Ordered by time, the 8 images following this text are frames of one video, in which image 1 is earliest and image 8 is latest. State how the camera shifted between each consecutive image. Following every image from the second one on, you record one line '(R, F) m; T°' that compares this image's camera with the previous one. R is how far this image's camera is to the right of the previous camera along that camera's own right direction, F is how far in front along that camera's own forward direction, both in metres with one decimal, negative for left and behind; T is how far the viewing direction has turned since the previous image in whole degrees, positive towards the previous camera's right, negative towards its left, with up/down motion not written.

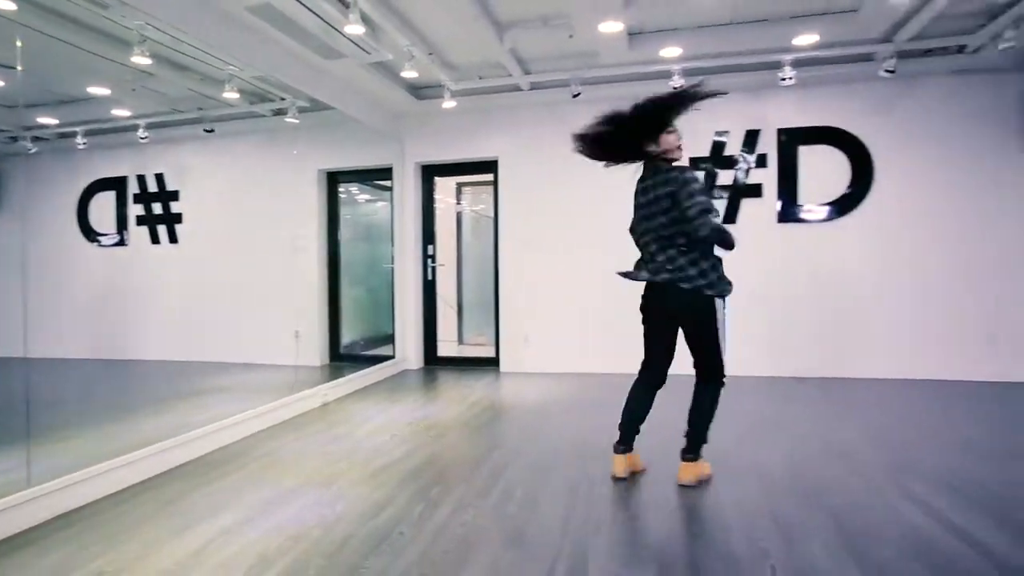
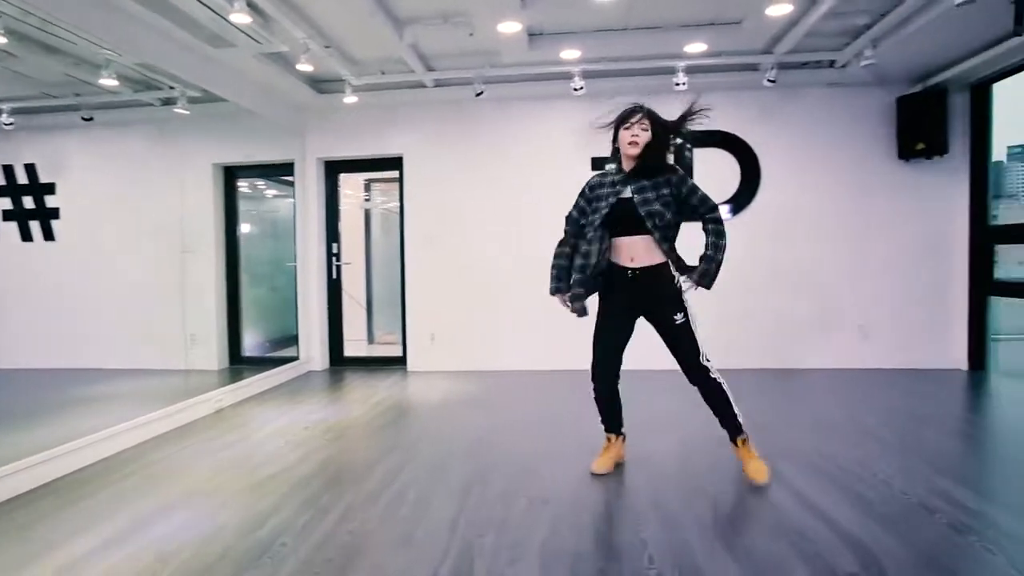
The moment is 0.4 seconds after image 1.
(+0.1, 0.0) m; +7°
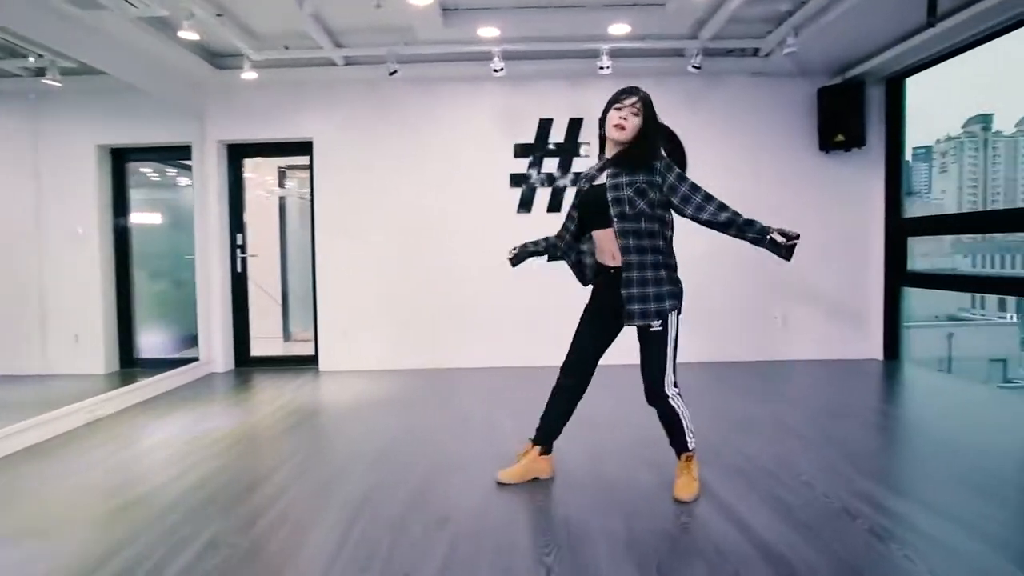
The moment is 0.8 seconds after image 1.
(+0.2, +0.2) m; +6°
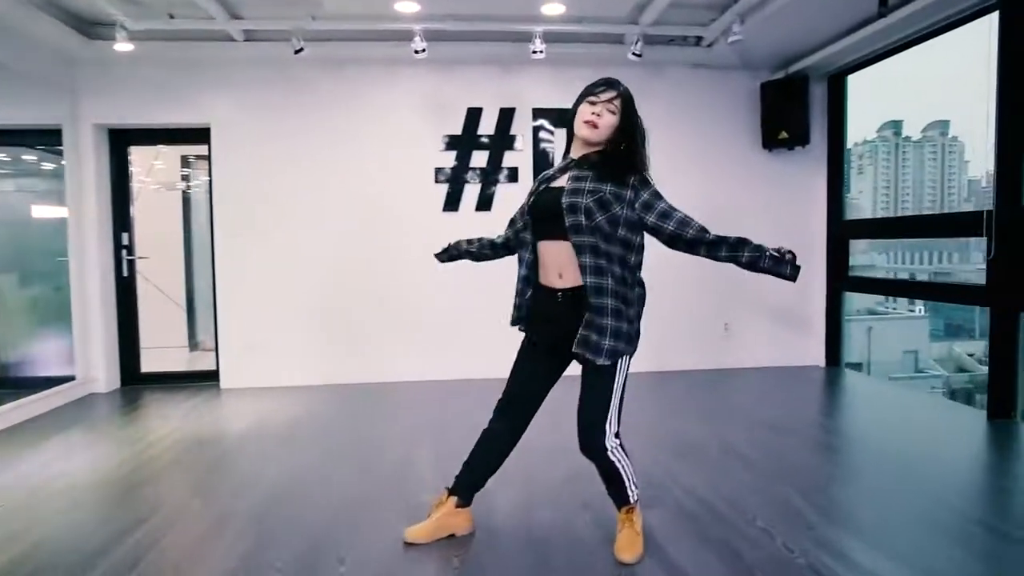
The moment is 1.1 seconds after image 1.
(+0.1, +0.4) m; +6°
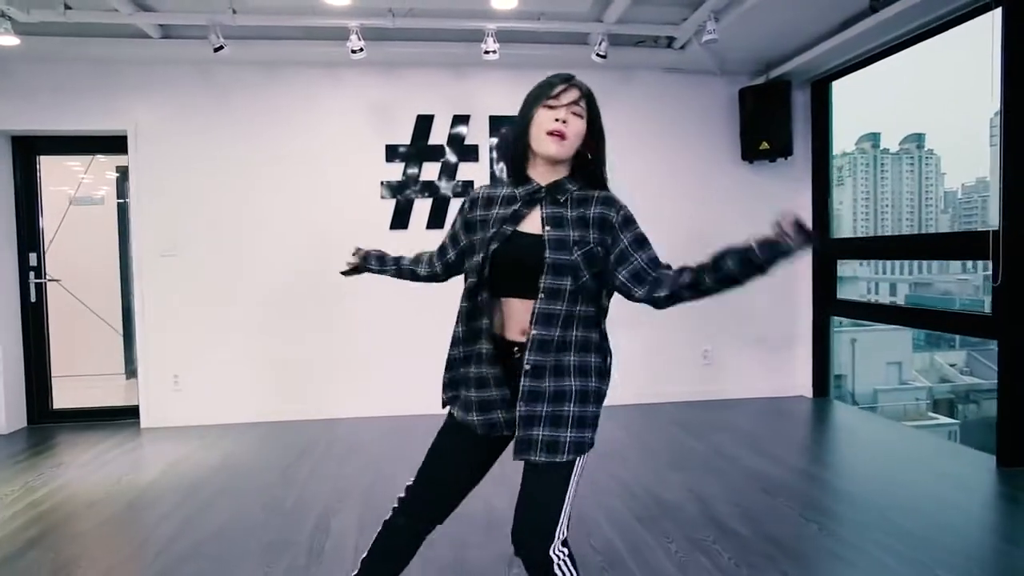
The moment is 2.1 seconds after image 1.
(+0.2, +0.4) m; +1°
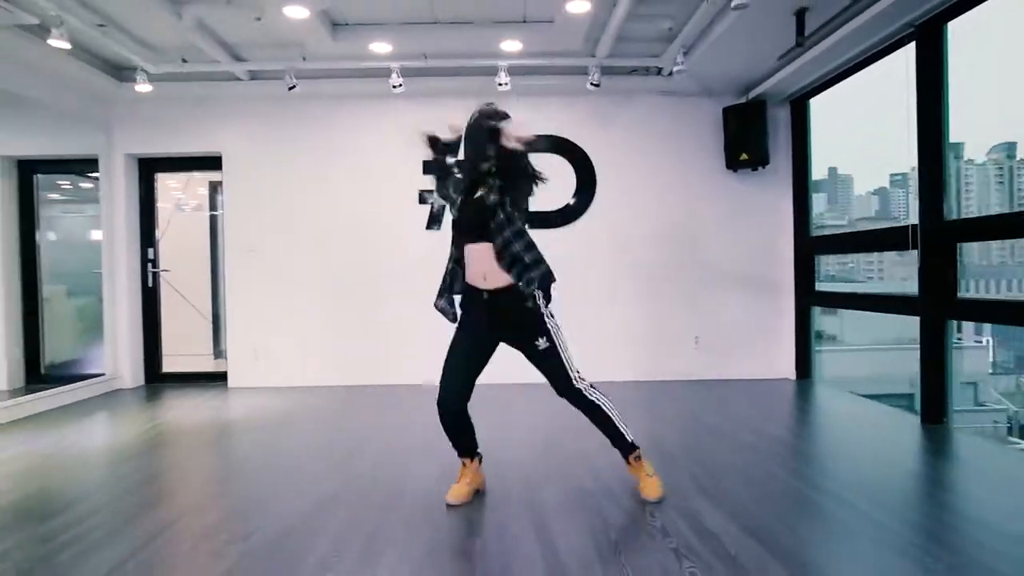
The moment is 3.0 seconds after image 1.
(+0.4, -0.8) m; -6°
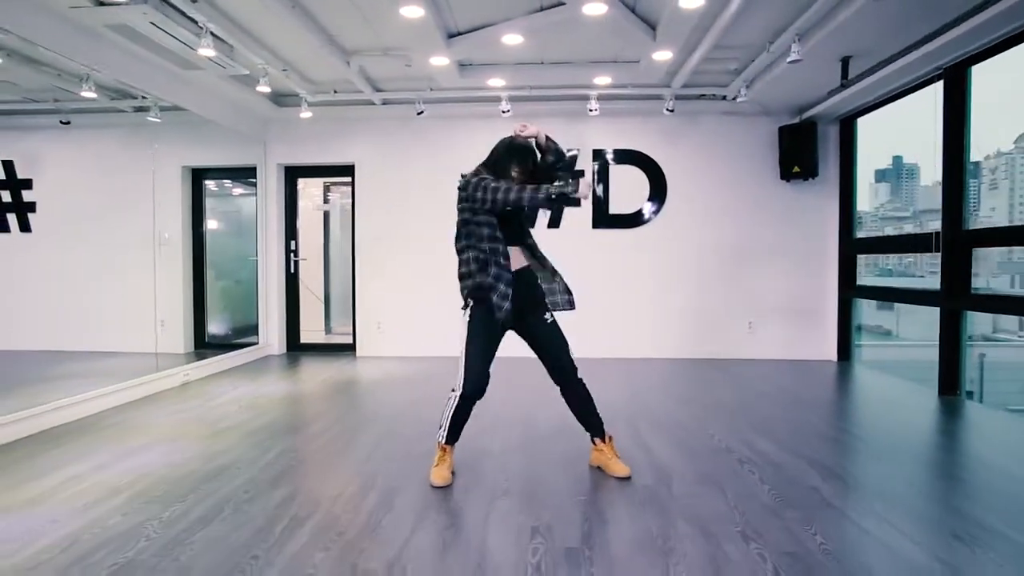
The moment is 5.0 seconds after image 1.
(-0.4, -1.0) m; -4°
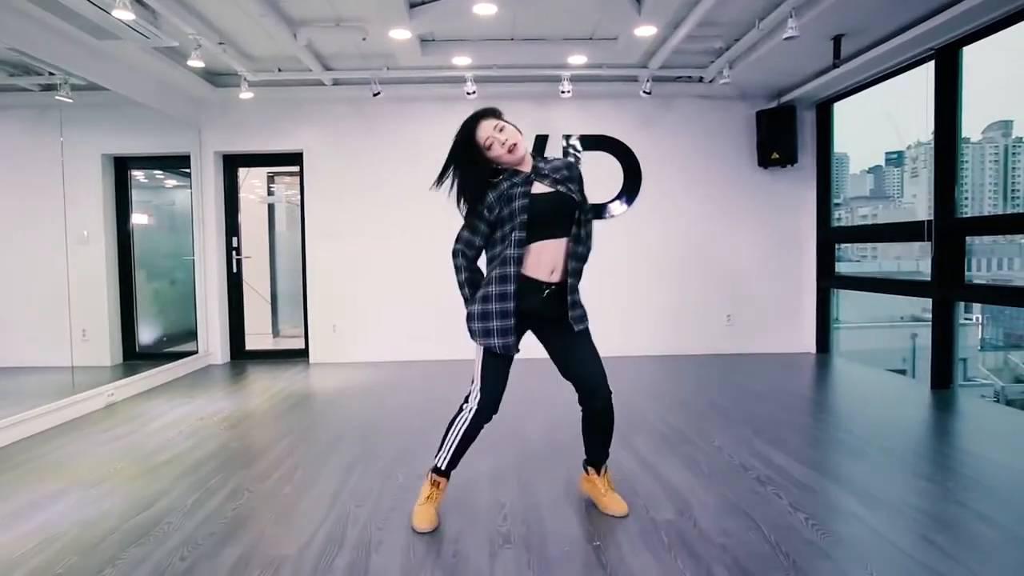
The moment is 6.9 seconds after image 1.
(-0.2, +0.4) m; +5°
